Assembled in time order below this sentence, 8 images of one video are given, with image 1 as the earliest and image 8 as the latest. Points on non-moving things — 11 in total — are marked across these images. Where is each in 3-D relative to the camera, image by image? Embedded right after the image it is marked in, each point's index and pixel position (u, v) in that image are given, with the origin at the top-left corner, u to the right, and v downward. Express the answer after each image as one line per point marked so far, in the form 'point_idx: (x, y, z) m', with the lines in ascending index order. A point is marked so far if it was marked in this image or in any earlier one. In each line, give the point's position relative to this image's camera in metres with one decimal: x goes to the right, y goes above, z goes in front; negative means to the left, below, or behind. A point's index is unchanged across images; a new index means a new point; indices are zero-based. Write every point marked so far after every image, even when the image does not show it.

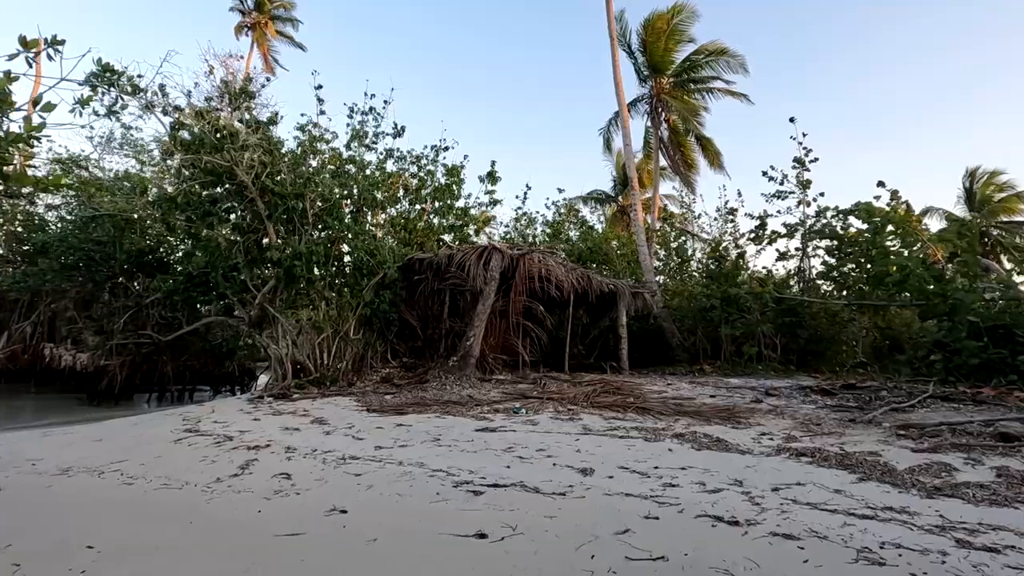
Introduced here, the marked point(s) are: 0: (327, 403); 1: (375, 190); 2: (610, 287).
0: (-2.7, -1.7, +7.8) m
1: (-2.6, +1.7, +9.9) m
2: (+2.1, 0.0, +11.8) m
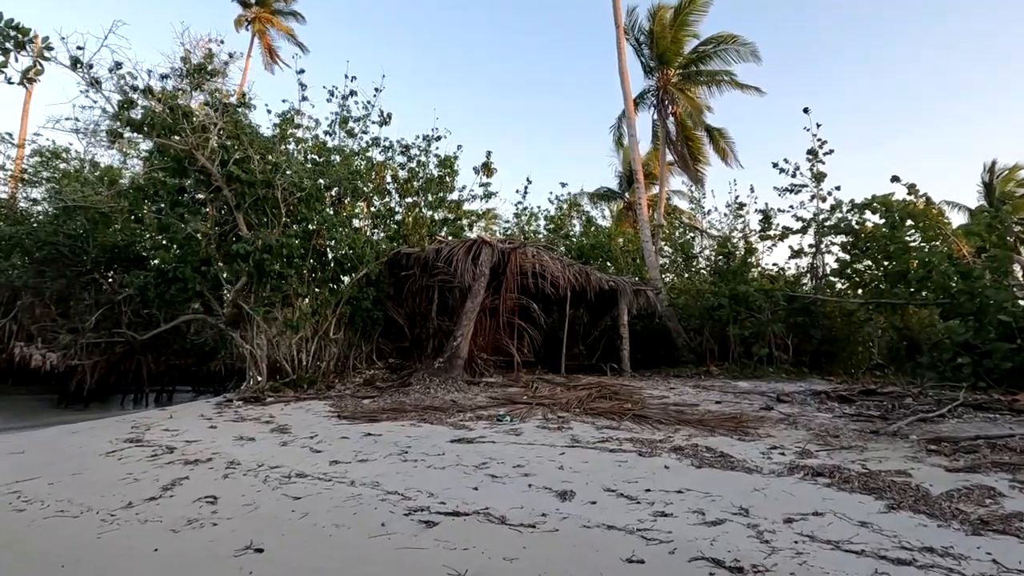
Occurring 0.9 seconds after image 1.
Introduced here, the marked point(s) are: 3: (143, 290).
0: (-2.8, -1.6, +7.2) m
1: (-2.7, +1.8, +9.3) m
2: (+2.0, +0.1, +11.1) m
3: (-6.5, 0.0, +9.6) m
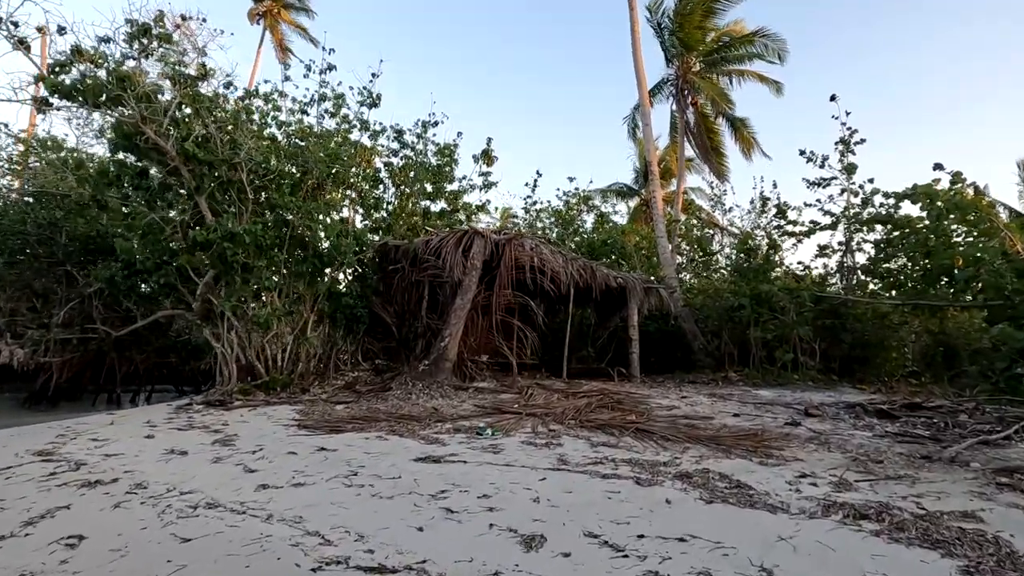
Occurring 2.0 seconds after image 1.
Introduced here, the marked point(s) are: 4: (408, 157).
0: (-3.0, -1.5, +6.5) m
1: (-2.8, +1.9, +8.5) m
2: (+2.0, +0.1, +10.2) m
3: (-6.6, +0.1, +8.9) m
4: (-2.1, +2.6, +10.8) m
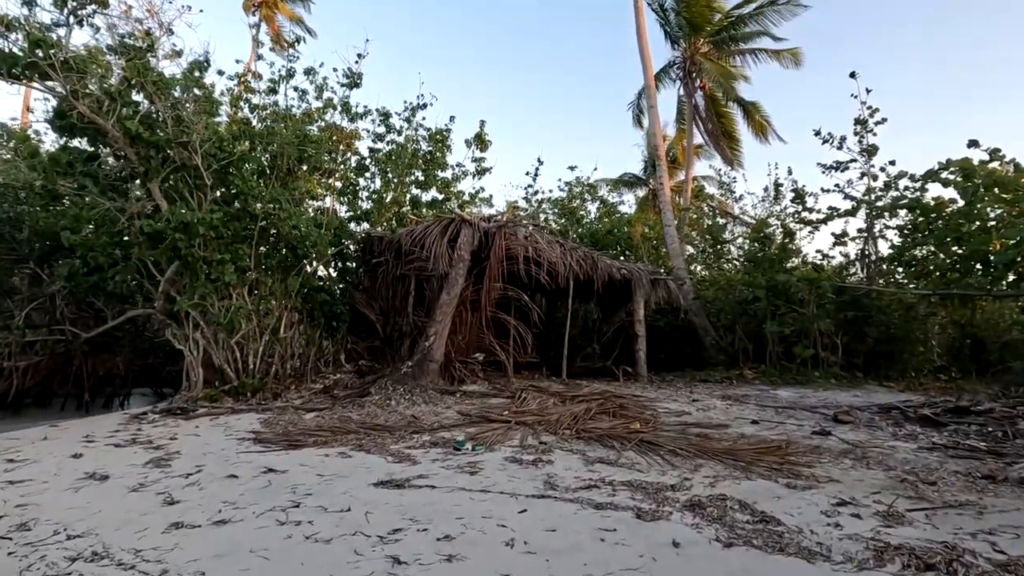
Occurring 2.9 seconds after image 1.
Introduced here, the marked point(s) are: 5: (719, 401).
0: (-3.1, -1.5, +5.8) m
1: (-2.9, +2.0, +7.8) m
2: (+1.9, +0.3, +9.4) m
3: (-6.7, +0.1, +8.3) m
4: (-2.2, +2.7, +10.0) m
5: (+2.7, -1.4, +7.0) m
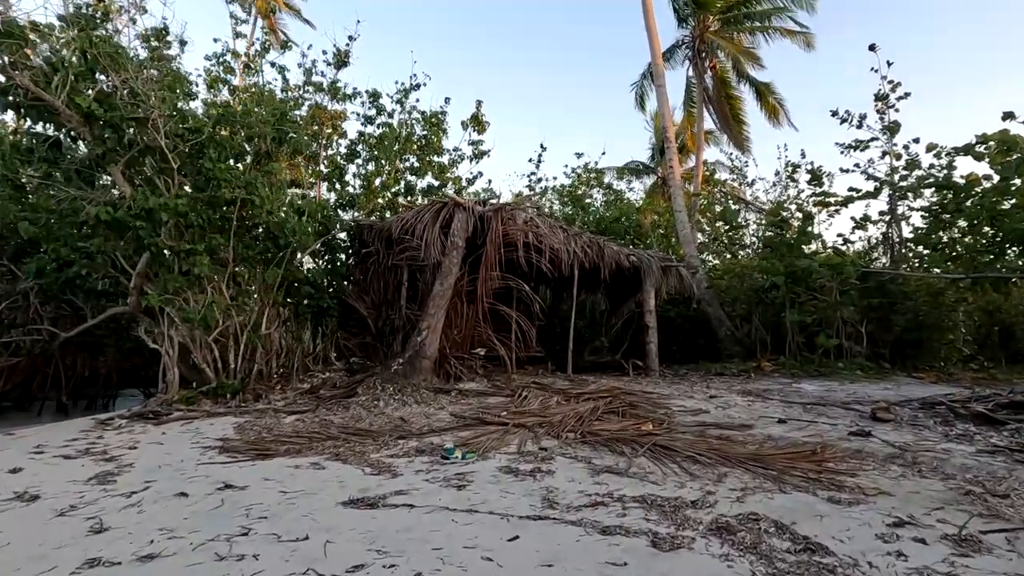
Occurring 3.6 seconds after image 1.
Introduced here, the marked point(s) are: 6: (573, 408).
0: (-3.1, -1.4, +5.3) m
1: (-3.0, +2.1, +7.2) m
2: (+1.9, +0.4, +8.7) m
3: (-6.7, +0.1, +7.8) m
4: (-2.2, +2.8, +9.4) m
5: (+2.7, -1.3, +6.4) m
6: (+0.6, -1.3, +5.8) m
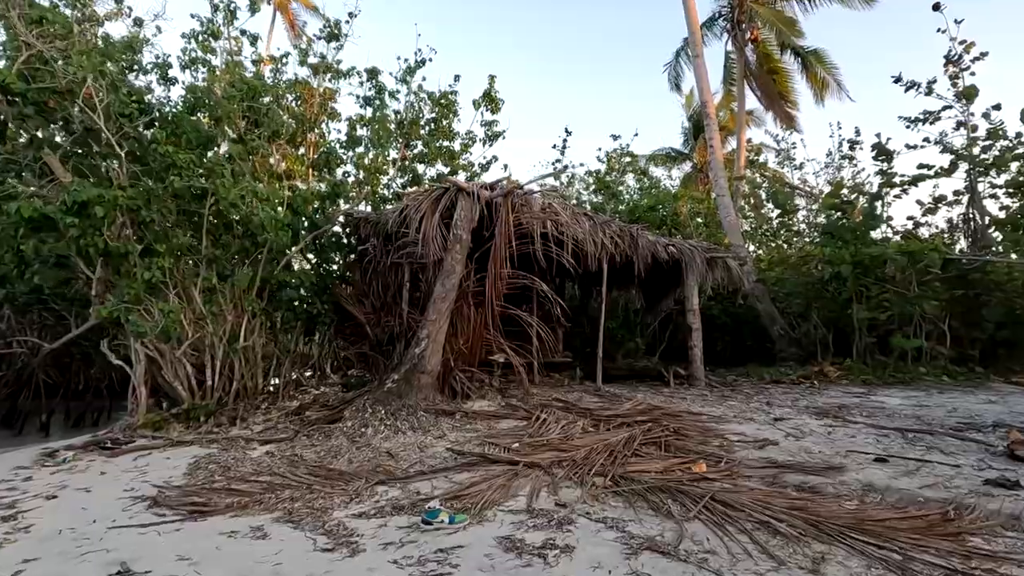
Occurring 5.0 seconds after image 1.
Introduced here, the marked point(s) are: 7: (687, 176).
0: (-3.1, -1.5, +4.3) m
1: (-2.8, +2.0, +6.3) m
2: (+2.2, +0.5, +7.5) m
3: (-6.4, 0.0, +7.1) m
4: (-1.9, +2.8, +8.4) m
5: (+2.8, -1.2, +5.1) m
6: (+0.8, -1.3, +4.6) m
7: (+6.1, +4.0, +19.2) m
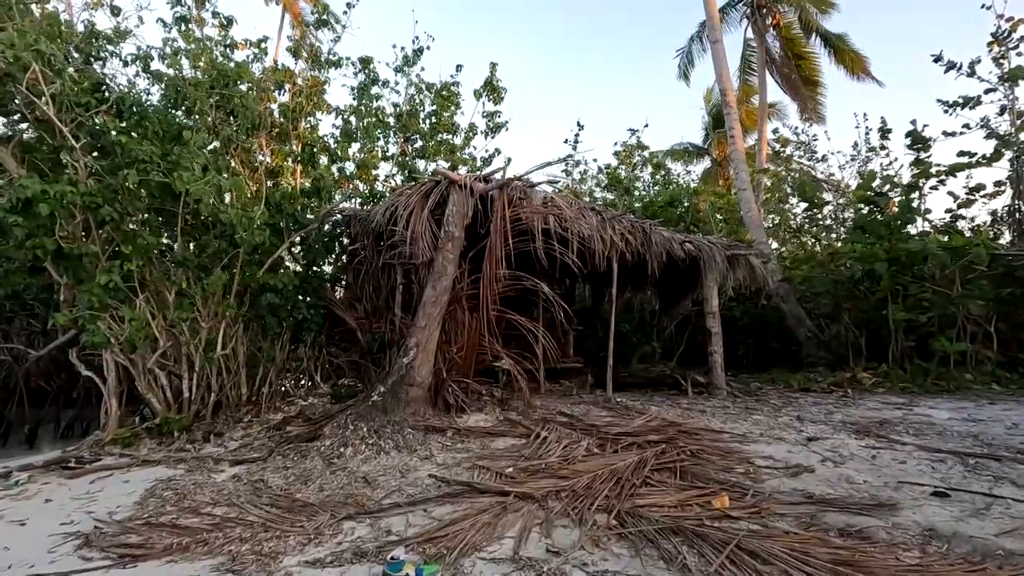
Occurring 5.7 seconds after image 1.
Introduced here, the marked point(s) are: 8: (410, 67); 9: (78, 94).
0: (-3.1, -1.5, +3.9) m
1: (-2.8, +2.0, +5.8) m
2: (+2.2, +0.5, +6.9) m
3: (-6.4, 0.0, +6.7) m
4: (-1.9, +2.8, +7.9) m
5: (+2.8, -1.2, +4.4) m
6: (+0.7, -1.3, +4.0) m
7: (+6.5, +4.0, +18.4) m
8: (-1.6, +3.5, +8.6) m
9: (-3.7, +1.7, +4.7) m
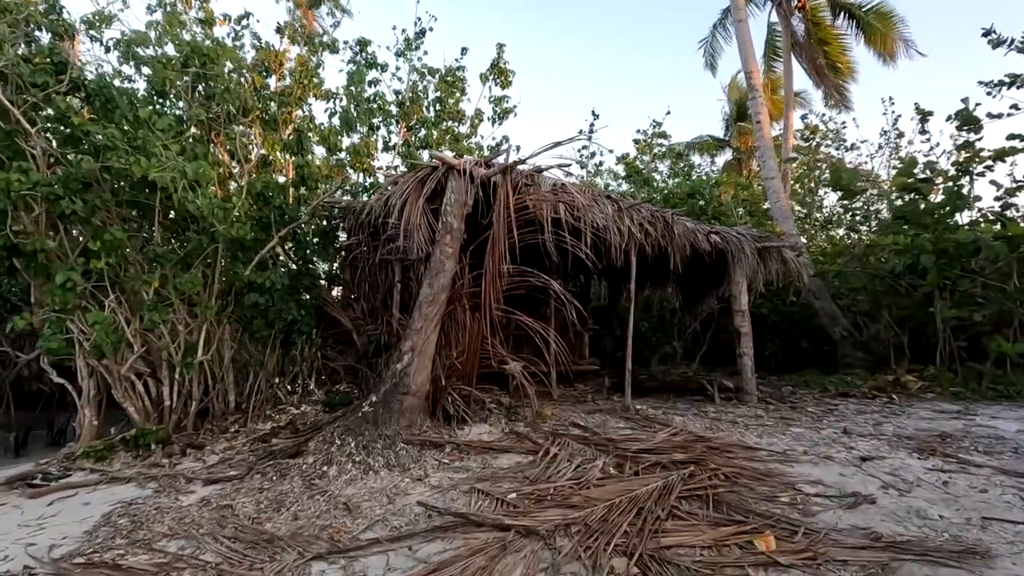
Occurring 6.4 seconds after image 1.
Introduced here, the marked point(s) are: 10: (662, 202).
0: (-3.1, -1.5, +3.4) m
1: (-2.8, +2.0, +5.4) m
2: (+2.3, +0.5, +6.2) m
3: (-6.3, -0.1, +6.4) m
4: (-1.8, +2.8, +7.4) m
5: (+2.8, -1.2, +3.8) m
6: (+0.7, -1.2, +3.5) m
7: (+7.0, +4.1, +17.7) m
8: (-1.4, +3.5, +8.0) m
9: (-3.6, +1.7, +4.2) m
10: (+2.9, +1.7, +10.5) m
